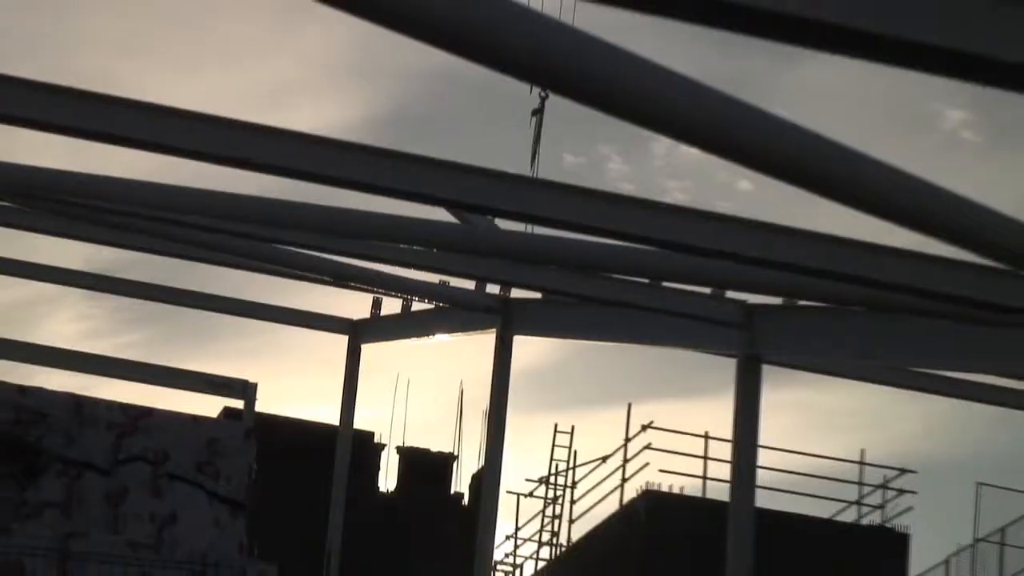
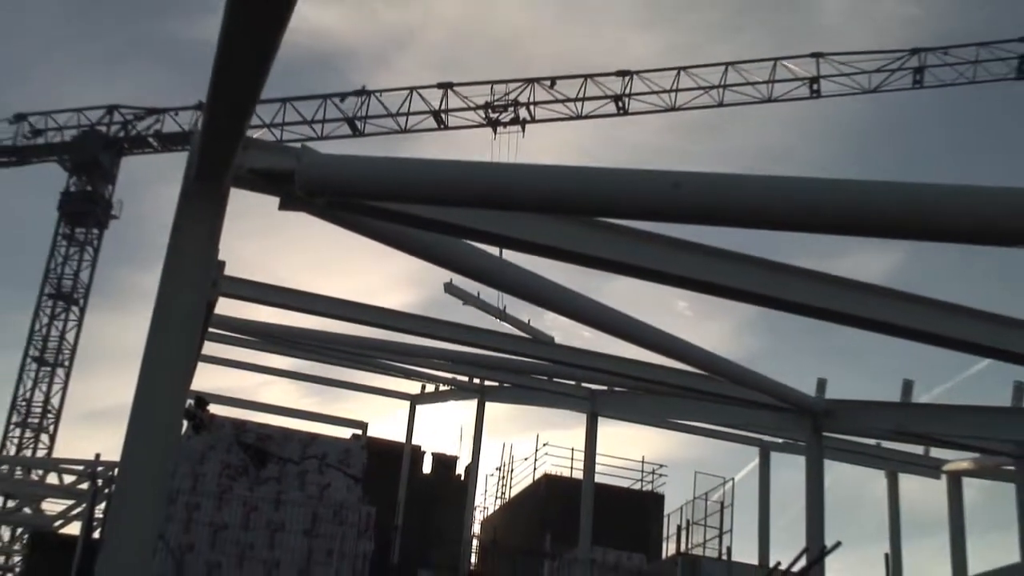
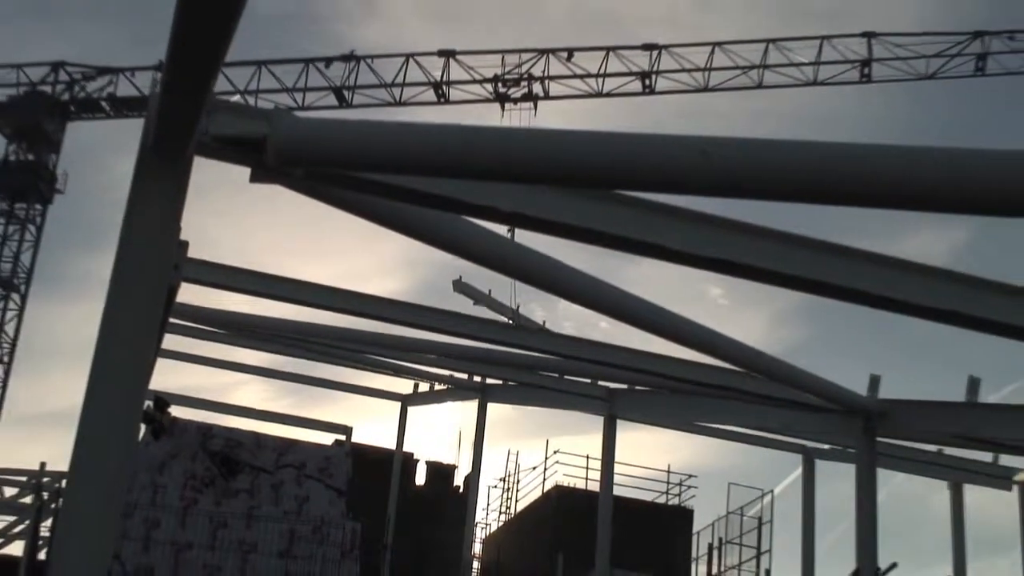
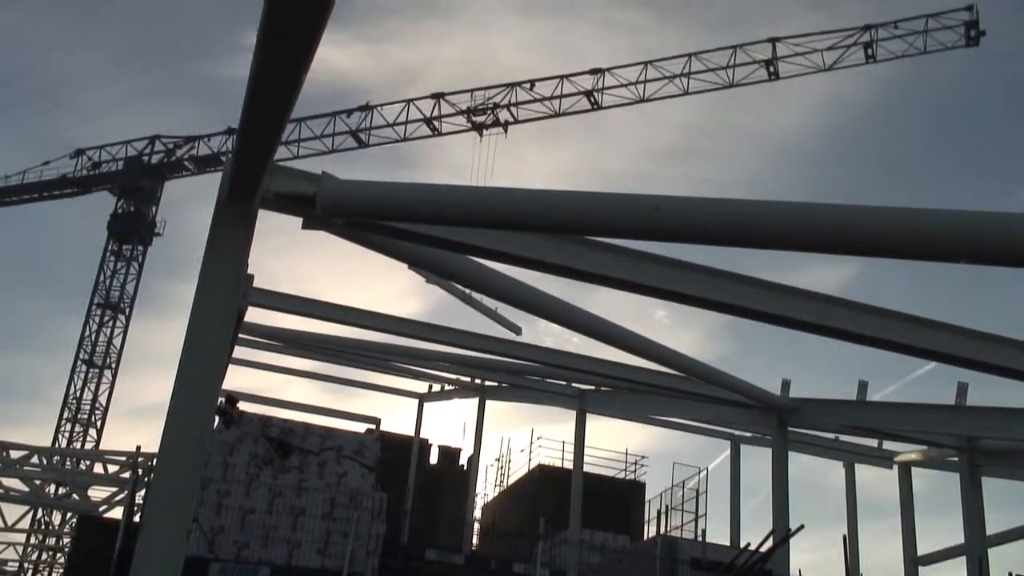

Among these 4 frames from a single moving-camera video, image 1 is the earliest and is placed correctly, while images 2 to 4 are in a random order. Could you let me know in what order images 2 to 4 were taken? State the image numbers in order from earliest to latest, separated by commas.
3, 2, 4
